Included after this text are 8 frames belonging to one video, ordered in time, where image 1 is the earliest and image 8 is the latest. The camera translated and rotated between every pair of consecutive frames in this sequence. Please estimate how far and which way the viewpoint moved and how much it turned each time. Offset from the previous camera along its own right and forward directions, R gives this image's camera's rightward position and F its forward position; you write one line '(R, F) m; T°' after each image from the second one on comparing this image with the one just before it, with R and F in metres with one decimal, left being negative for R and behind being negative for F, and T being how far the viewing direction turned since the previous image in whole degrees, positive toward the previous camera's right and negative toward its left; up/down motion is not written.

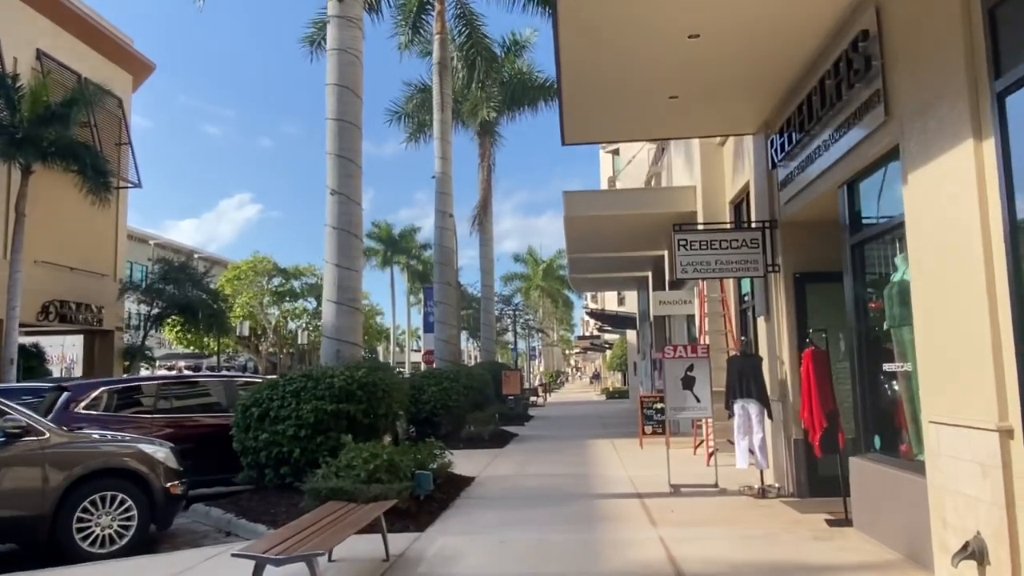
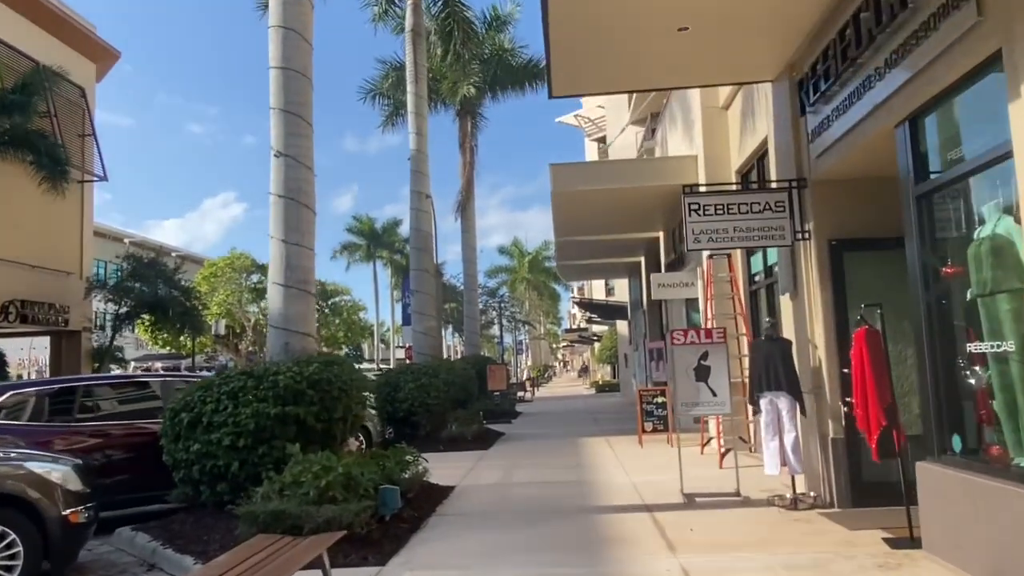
(+0.1, +1.6) m; +1°
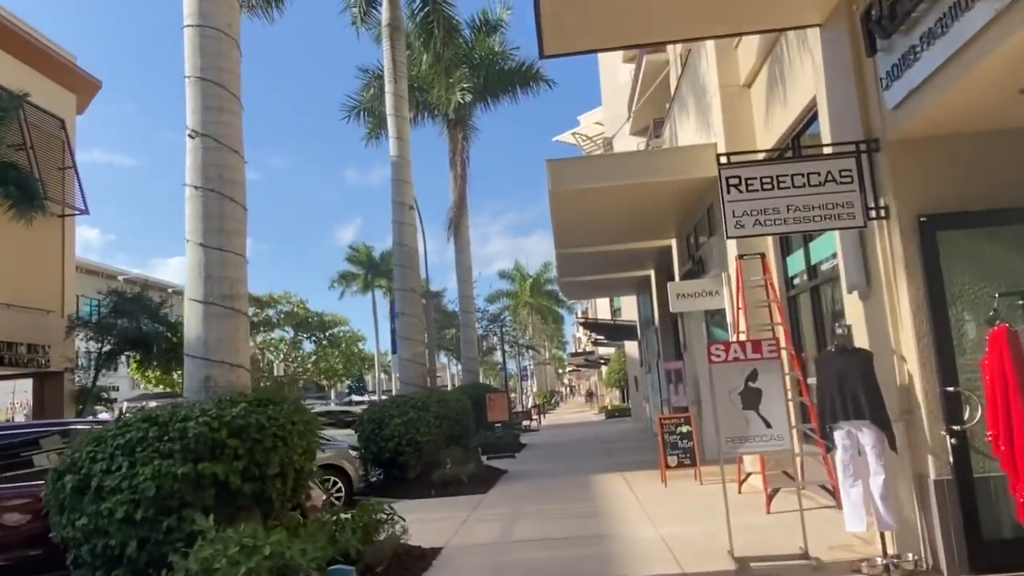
(+0.1, +1.9) m; 0°
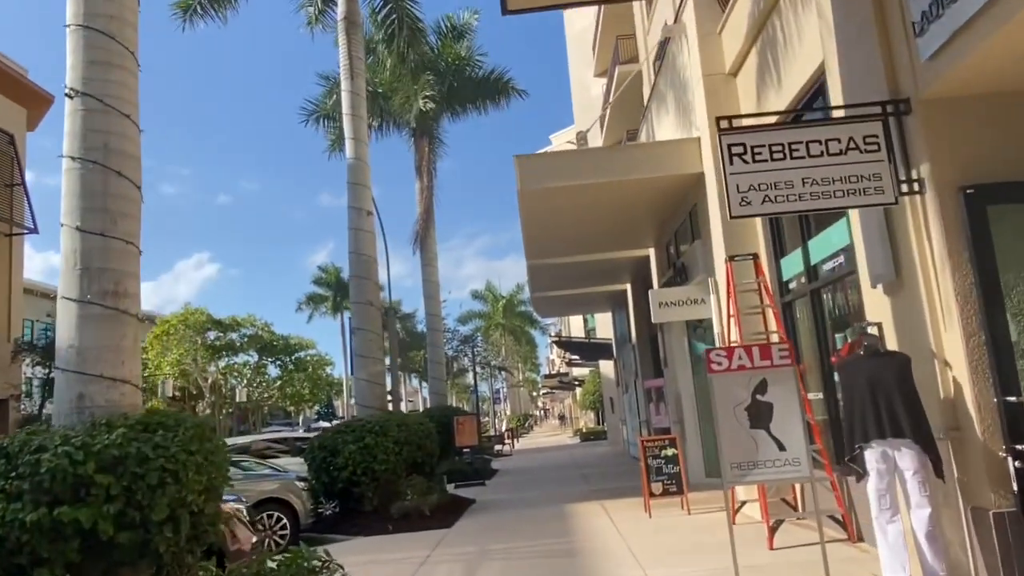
(+0.1, +1.2) m; +2°
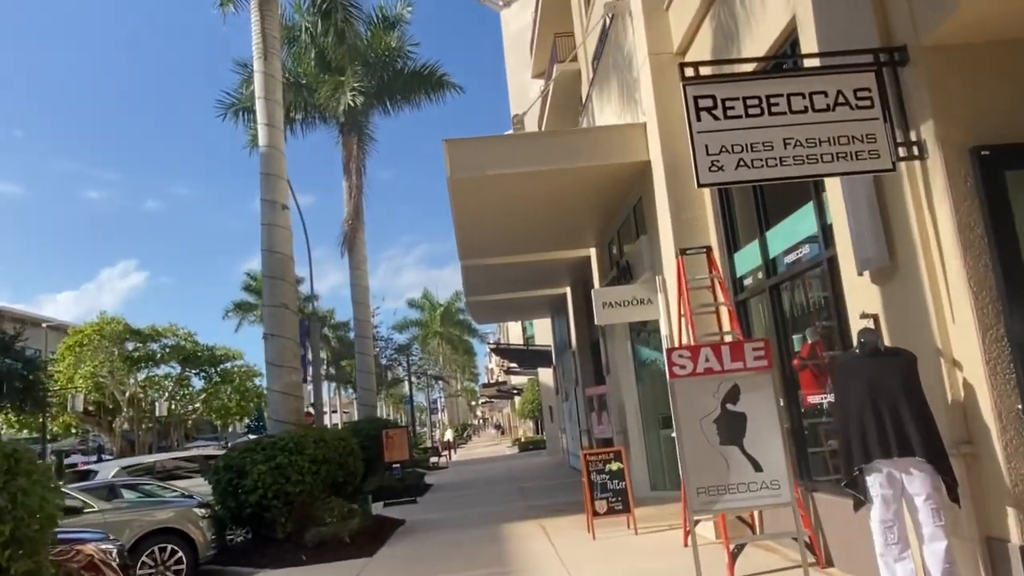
(+0.1, +1.1) m; +5°
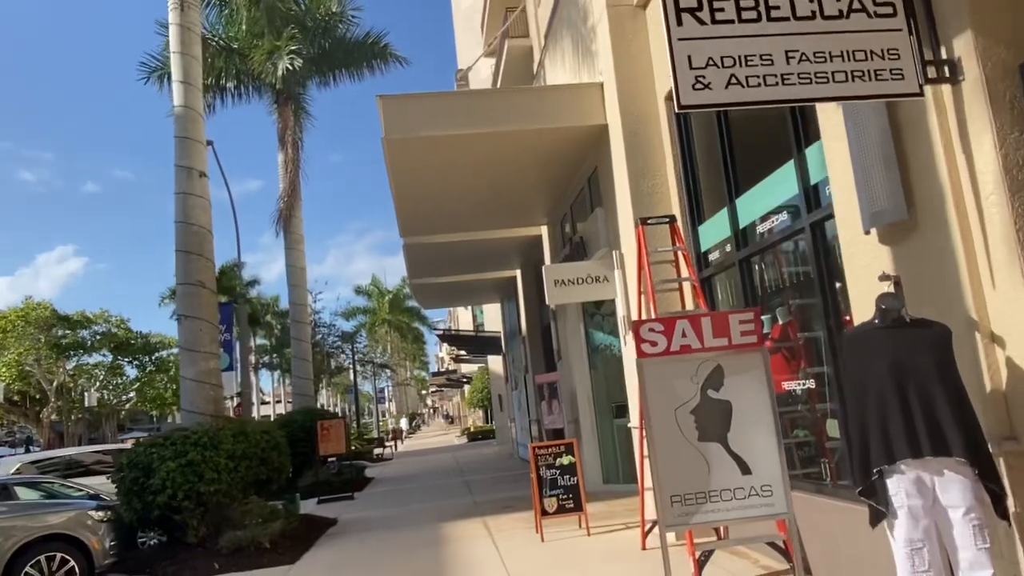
(+0.1, +1.0) m; +4°
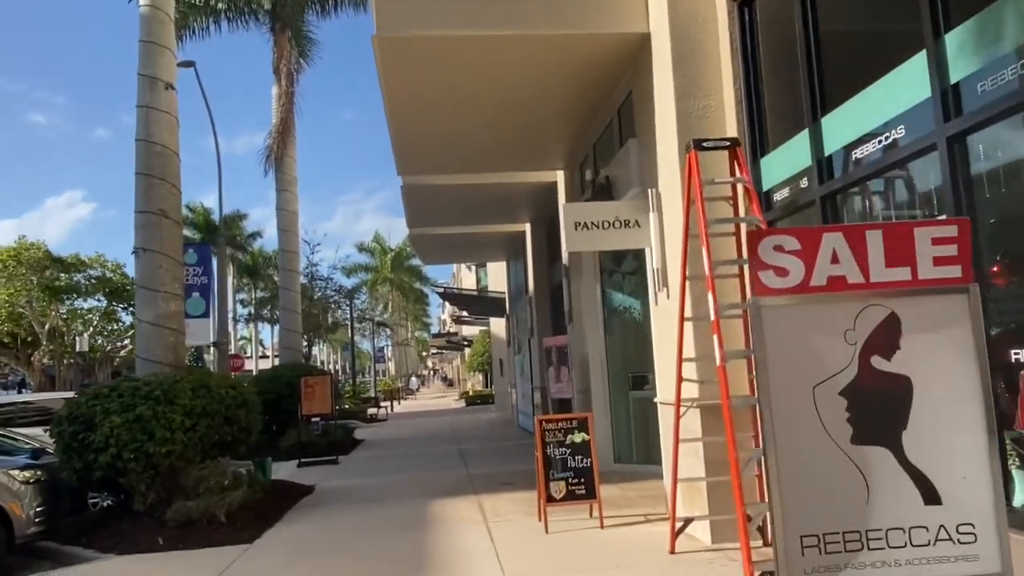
(-0.1, +1.5) m; 0°
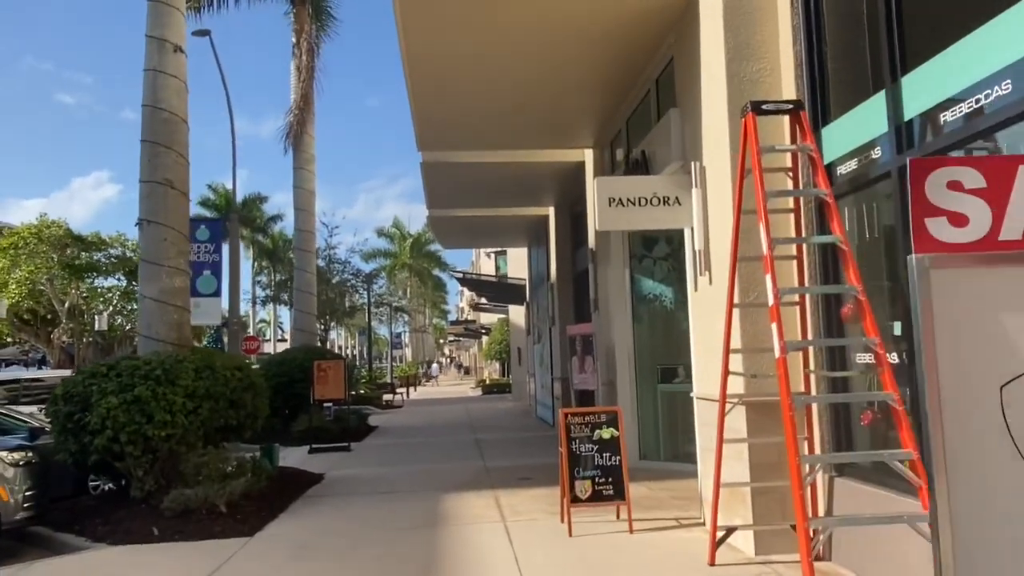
(-0.1, +0.6) m; -1°
